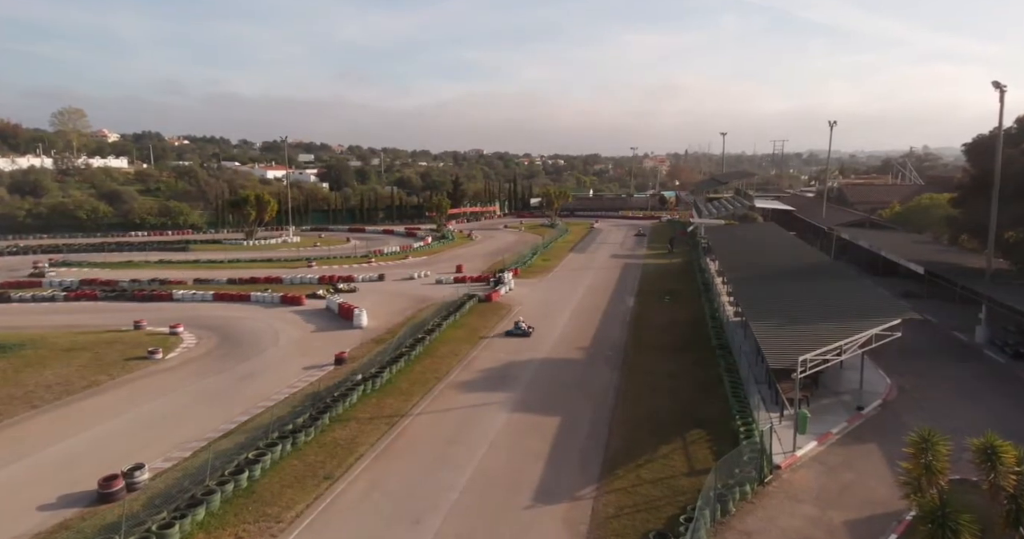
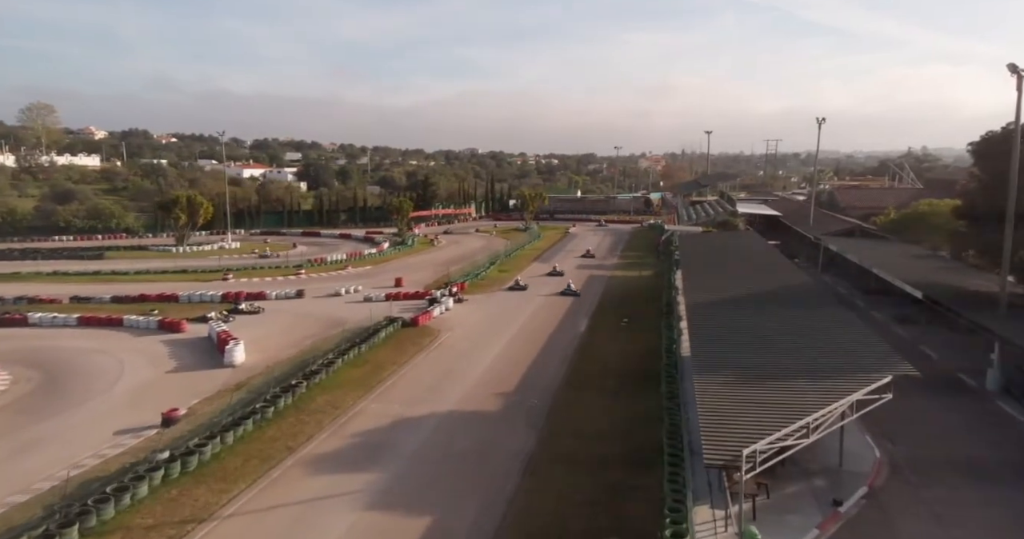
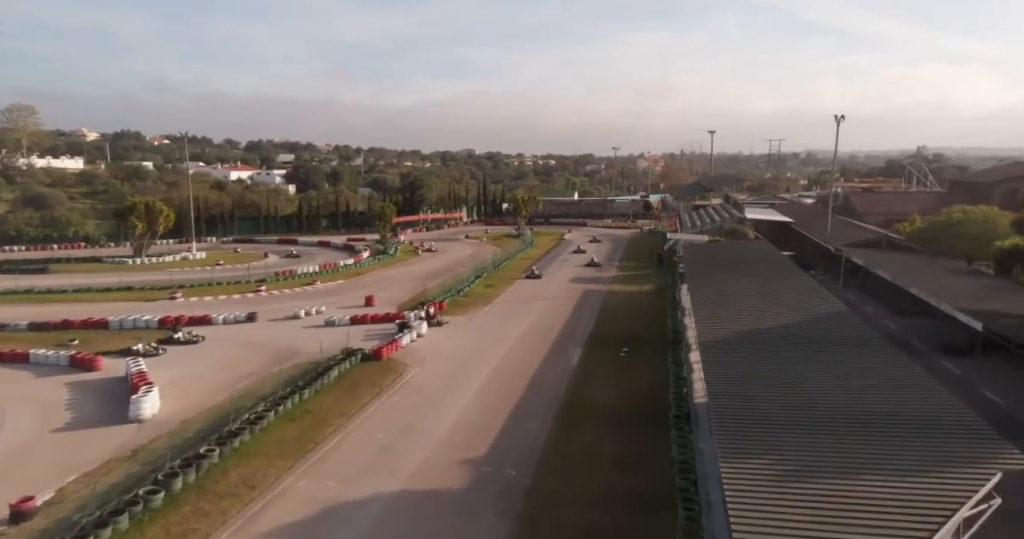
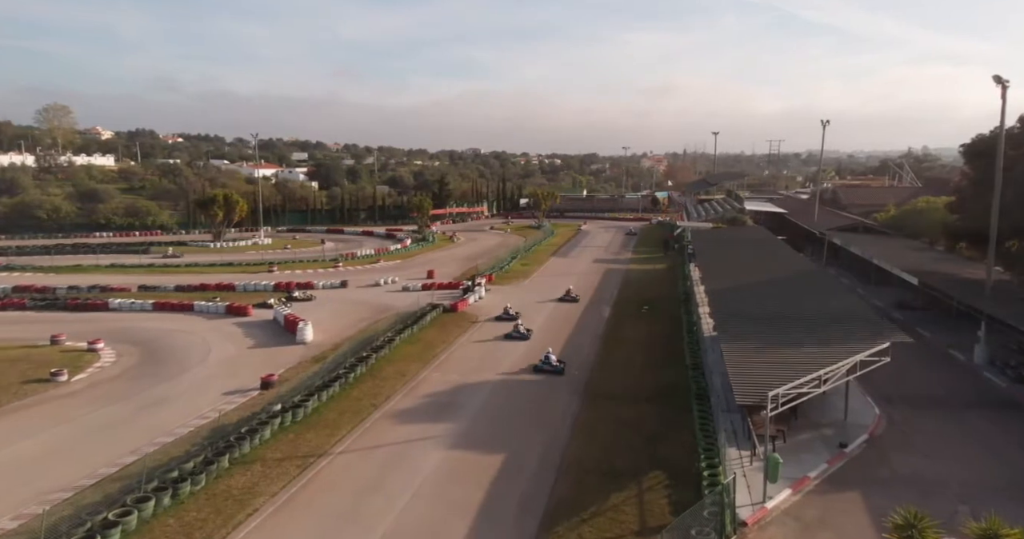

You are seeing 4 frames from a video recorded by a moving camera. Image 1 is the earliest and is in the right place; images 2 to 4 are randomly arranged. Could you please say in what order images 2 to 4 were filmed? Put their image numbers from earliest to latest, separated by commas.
4, 2, 3
